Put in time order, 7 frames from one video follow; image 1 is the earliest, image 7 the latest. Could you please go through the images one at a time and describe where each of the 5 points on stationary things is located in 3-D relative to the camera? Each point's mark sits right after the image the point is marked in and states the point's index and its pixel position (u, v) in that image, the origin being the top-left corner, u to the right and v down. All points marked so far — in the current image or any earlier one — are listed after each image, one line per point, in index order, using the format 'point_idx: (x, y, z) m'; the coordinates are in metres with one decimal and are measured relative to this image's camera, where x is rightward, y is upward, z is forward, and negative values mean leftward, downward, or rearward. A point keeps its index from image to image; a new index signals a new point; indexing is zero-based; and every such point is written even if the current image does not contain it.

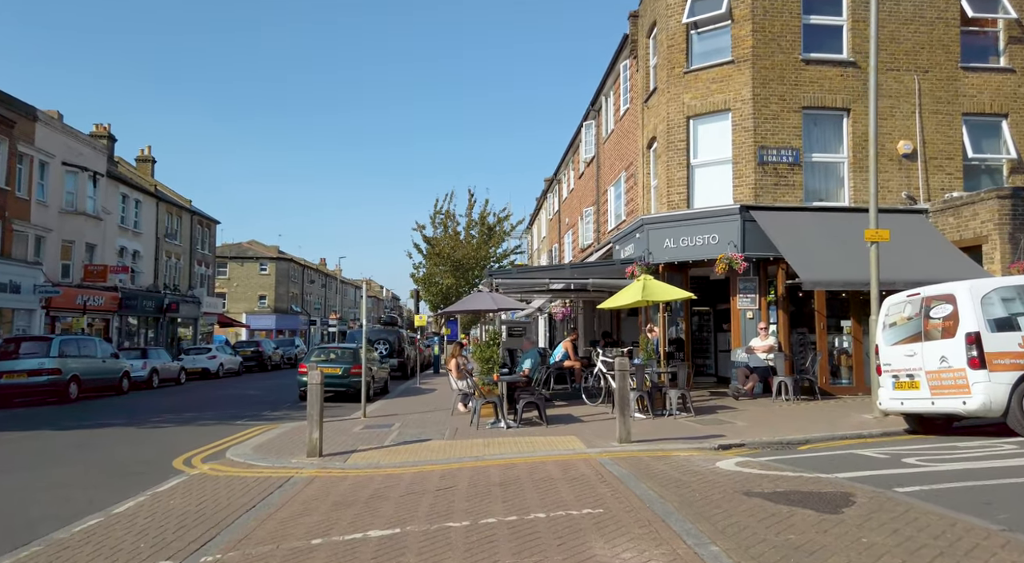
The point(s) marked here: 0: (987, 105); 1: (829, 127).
0: (+10.3, +3.9, +14.2) m
1: (+7.0, +3.4, +14.5) m
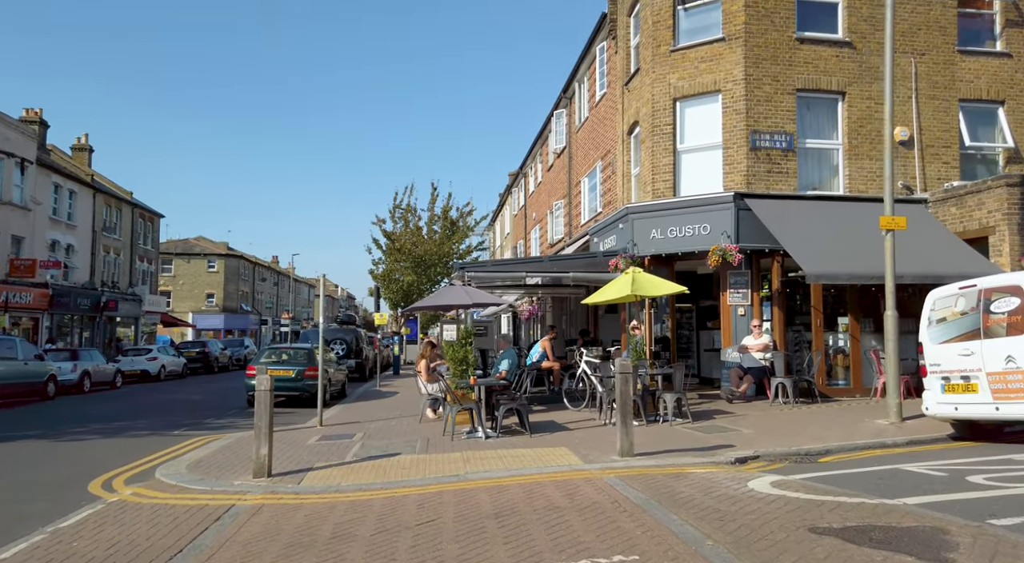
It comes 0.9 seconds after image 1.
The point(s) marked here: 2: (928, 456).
0: (+9.8, +4.0, +13.6) m
1: (+6.5, +3.5, +13.7) m
2: (+4.5, -1.9, +7.1) m
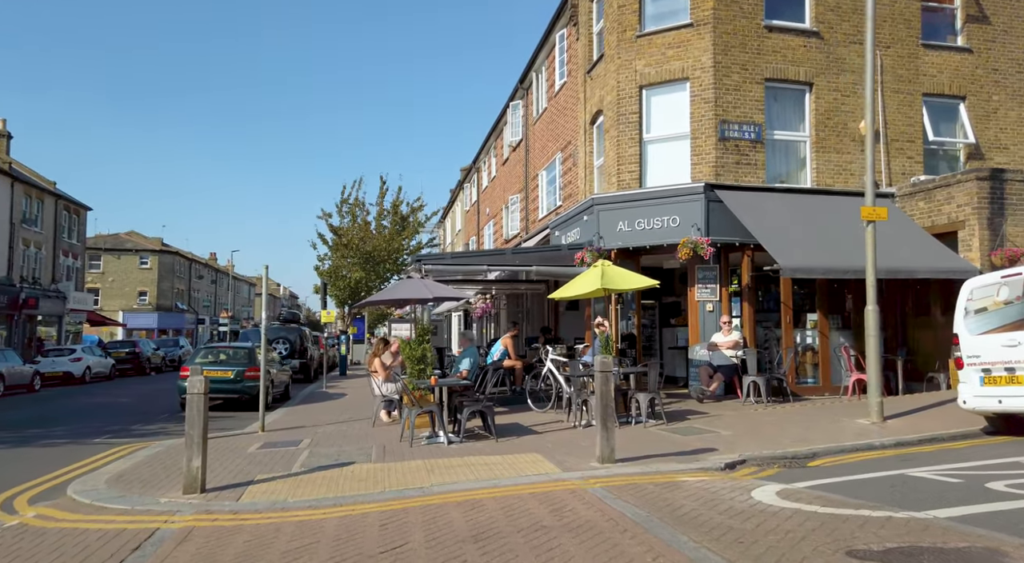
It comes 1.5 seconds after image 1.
0: (+9.0, +4.0, +13.6) m
1: (+5.7, +3.6, +13.4) m
2: (+4.2, -1.8, +6.6) m
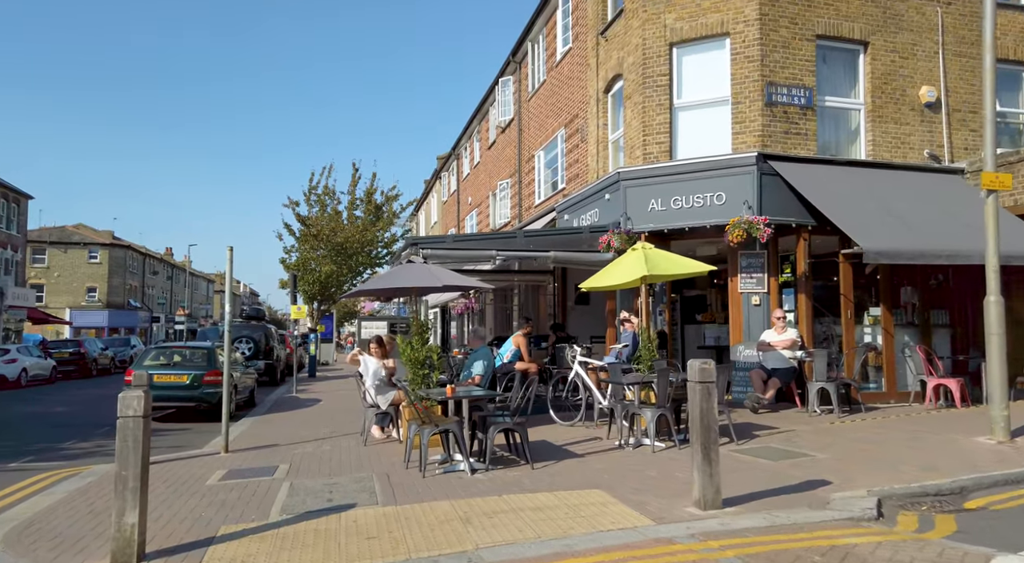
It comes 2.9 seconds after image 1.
0: (+9.2, +4.2, +12.0) m
1: (+5.9, +3.8, +11.7) m
2: (+4.7, -1.6, +4.9) m
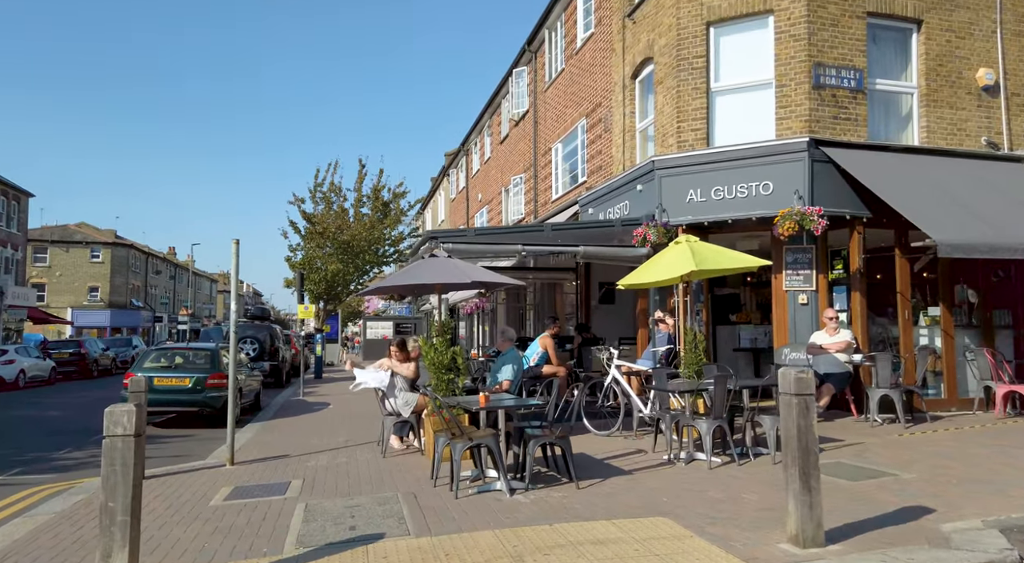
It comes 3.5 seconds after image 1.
0: (+9.6, +4.3, +11.2) m
1: (+6.3, +3.9, +10.9) m
2: (+5.1, -1.6, +4.0) m
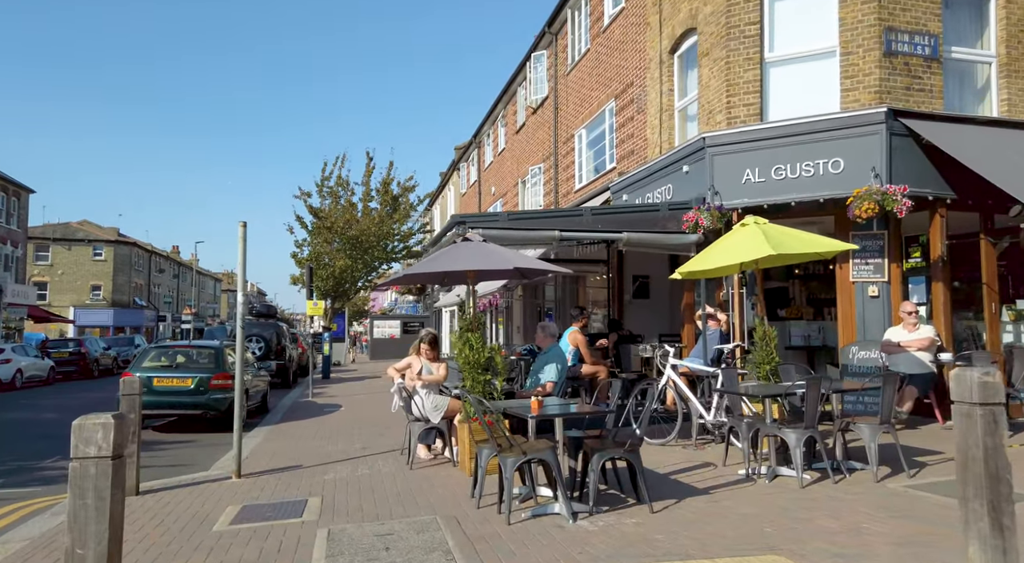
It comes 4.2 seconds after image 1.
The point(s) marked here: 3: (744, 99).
0: (+10.1, +4.4, +10.1) m
1: (+6.8, +4.0, +9.8) m
2: (+5.6, -1.4, +3.0) m
3: (+3.5, +2.8, +9.9) m
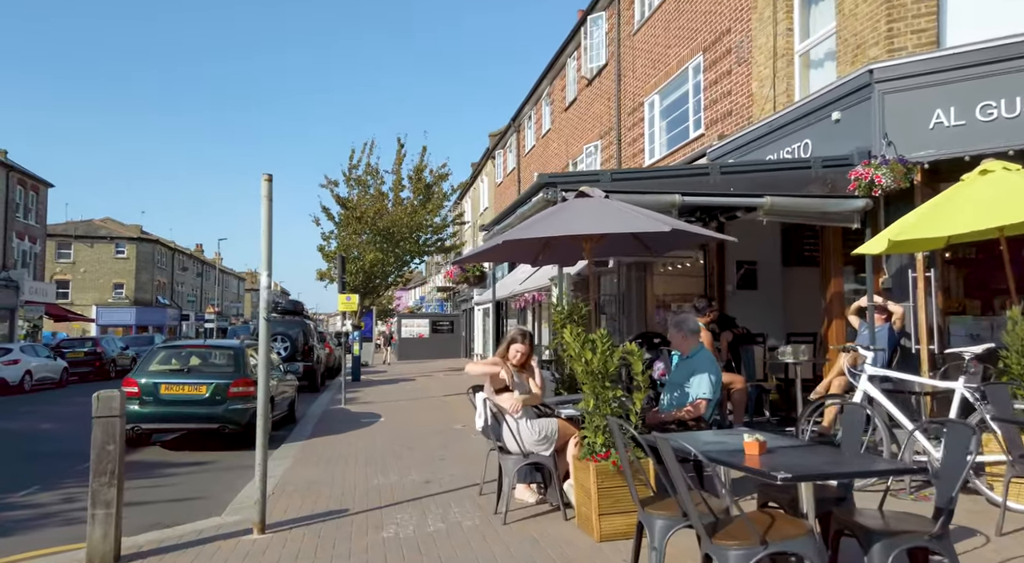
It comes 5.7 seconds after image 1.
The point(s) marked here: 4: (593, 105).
0: (+11.3, +4.7, +7.5) m
1: (+7.9, +4.3, +7.3) m
2: (+6.6, -1.2, +0.6) m
3: (+4.6, +3.0, +7.5) m
4: (+2.3, +5.0, +18.4) m
